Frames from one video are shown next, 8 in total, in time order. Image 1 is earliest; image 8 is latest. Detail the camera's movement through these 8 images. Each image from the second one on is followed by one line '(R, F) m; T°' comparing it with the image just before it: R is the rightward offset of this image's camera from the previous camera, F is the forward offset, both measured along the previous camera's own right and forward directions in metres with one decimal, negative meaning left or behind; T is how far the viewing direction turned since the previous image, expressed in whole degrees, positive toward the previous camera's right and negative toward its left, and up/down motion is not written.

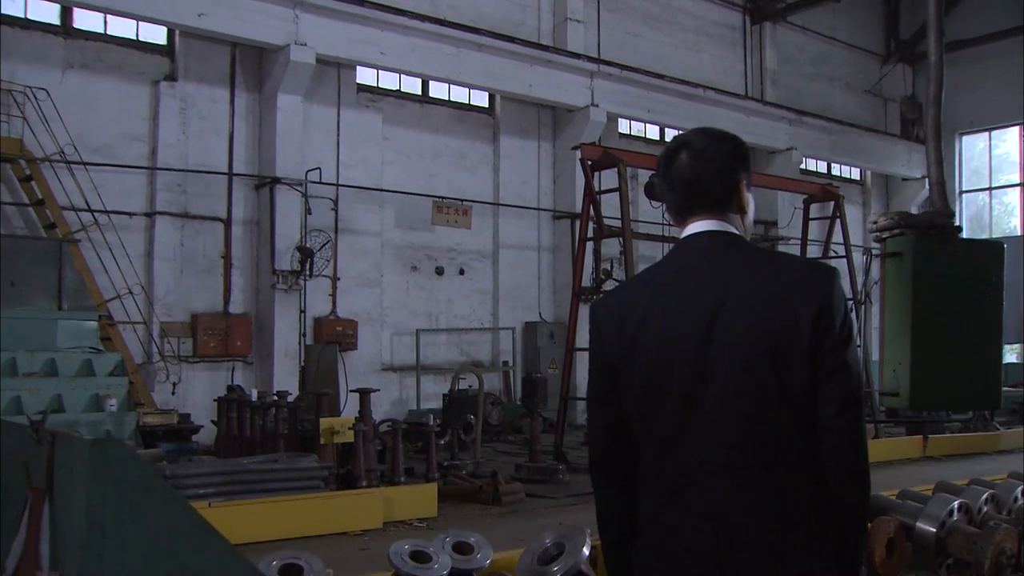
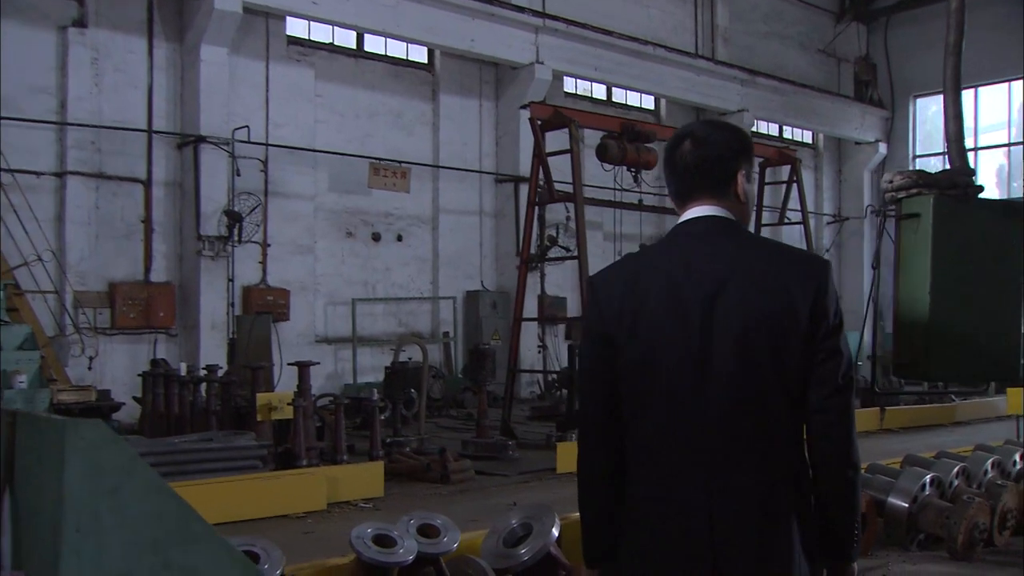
(-0.2, +0.3) m; +5°
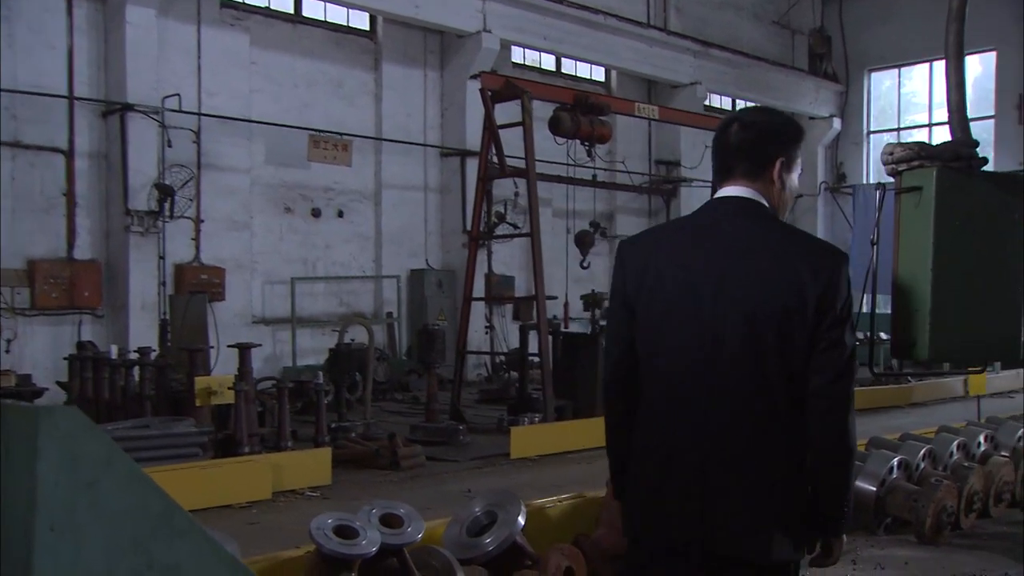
(-0.2, +0.3) m; +4°
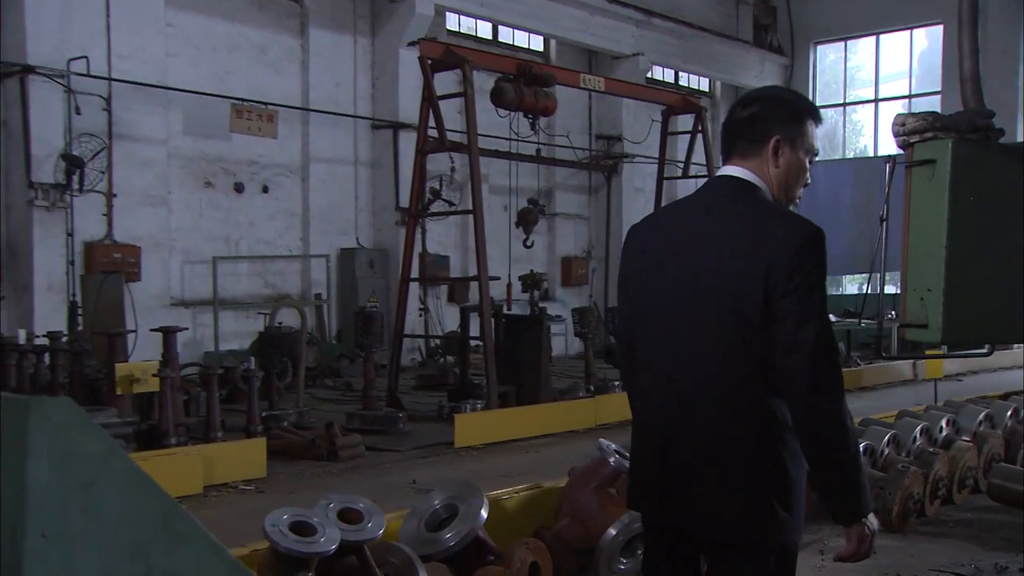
(-0.2, +0.3) m; +5°
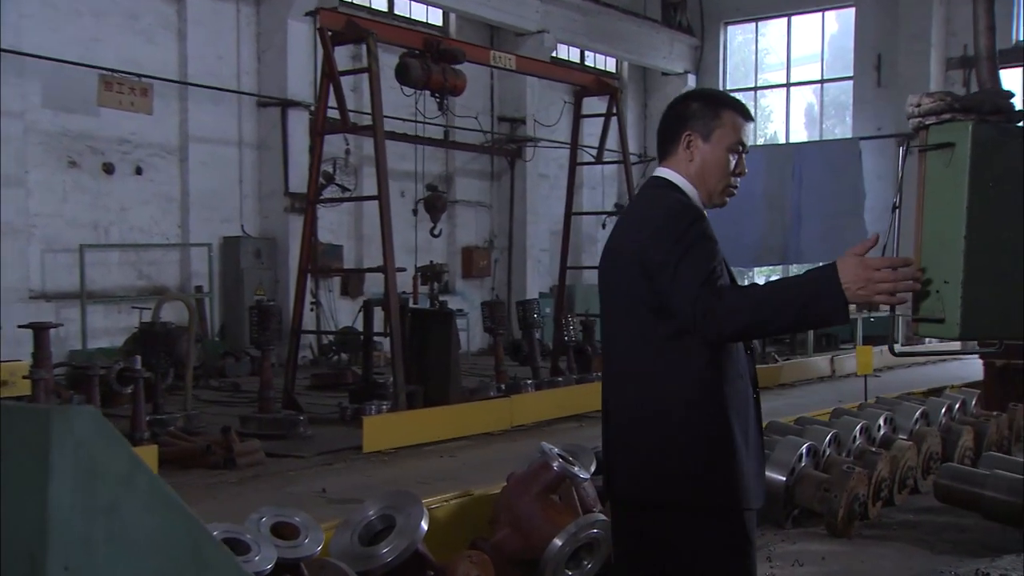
(-0.3, +0.4) m; +8°
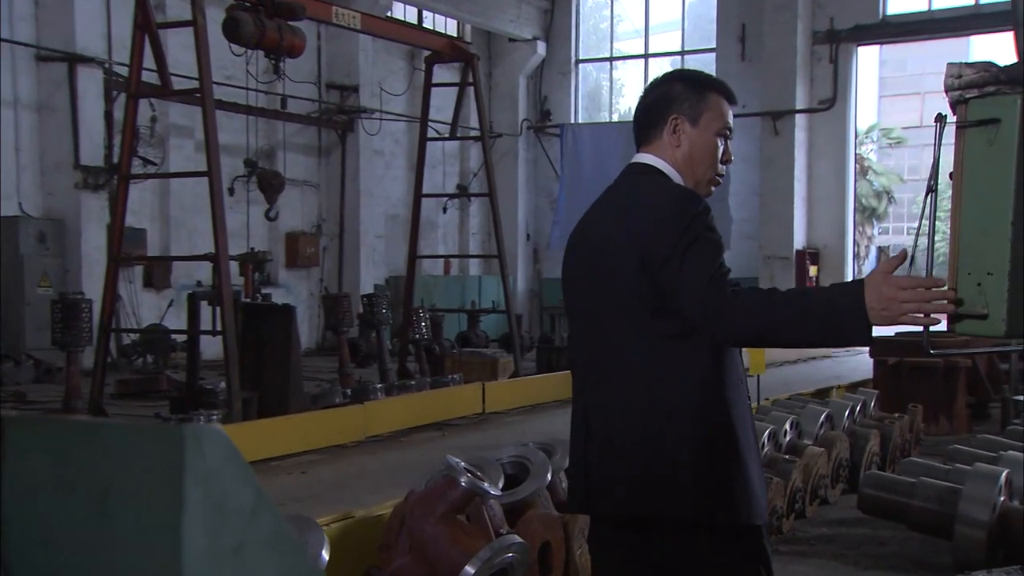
(-0.4, +0.7) m; +12°
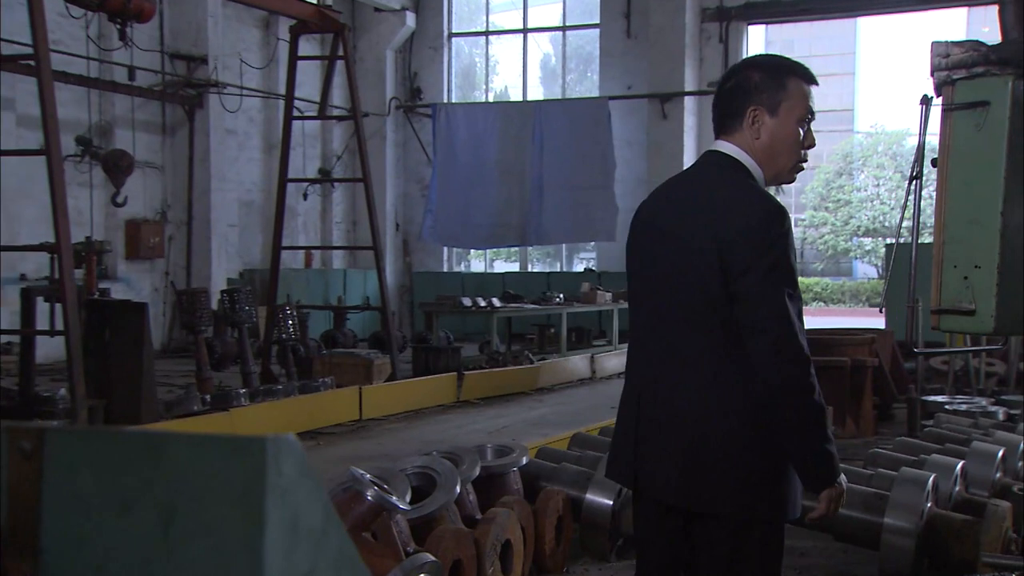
(-0.2, +0.4) m; +8°
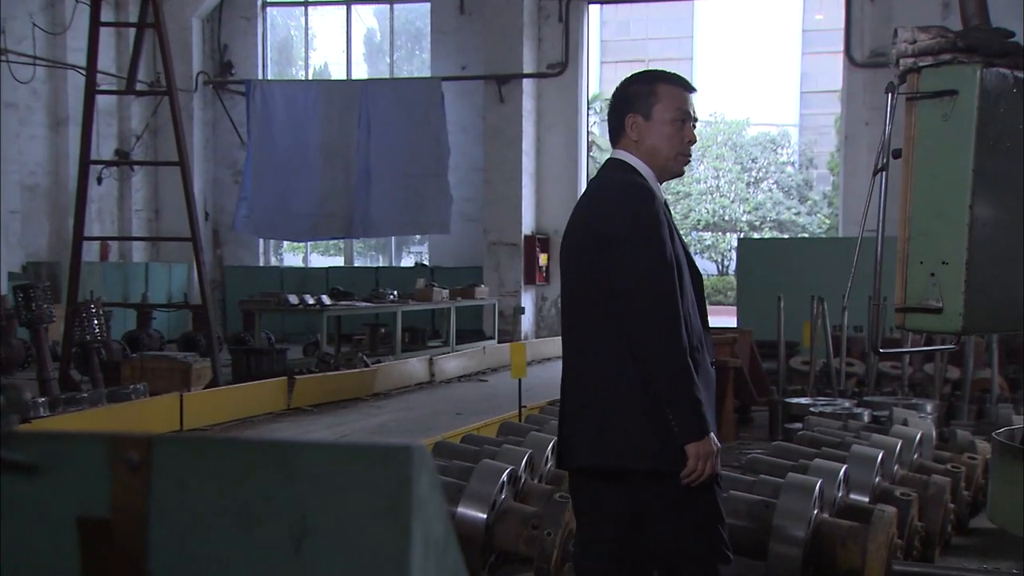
(-0.3, +0.4) m; +12°
